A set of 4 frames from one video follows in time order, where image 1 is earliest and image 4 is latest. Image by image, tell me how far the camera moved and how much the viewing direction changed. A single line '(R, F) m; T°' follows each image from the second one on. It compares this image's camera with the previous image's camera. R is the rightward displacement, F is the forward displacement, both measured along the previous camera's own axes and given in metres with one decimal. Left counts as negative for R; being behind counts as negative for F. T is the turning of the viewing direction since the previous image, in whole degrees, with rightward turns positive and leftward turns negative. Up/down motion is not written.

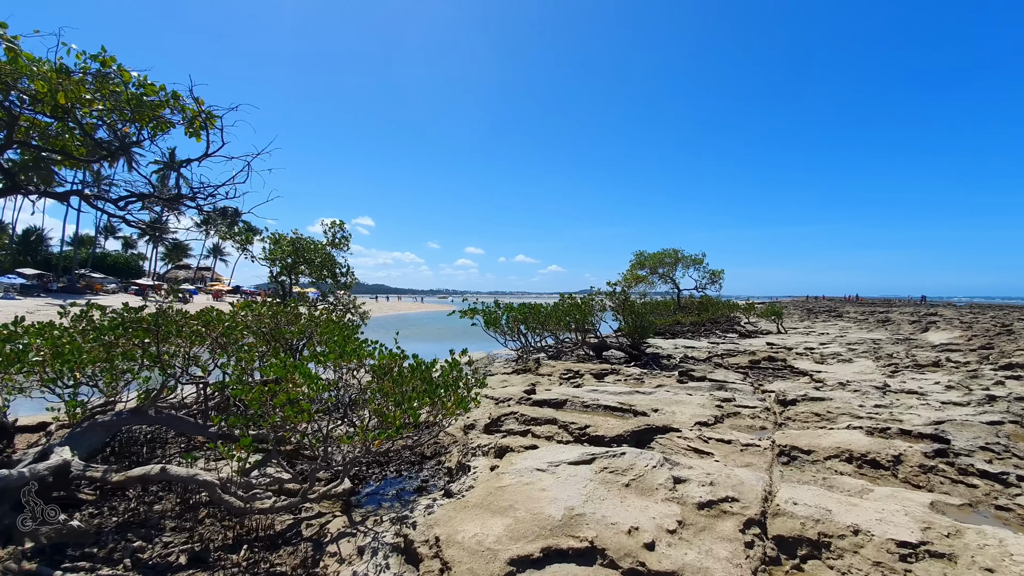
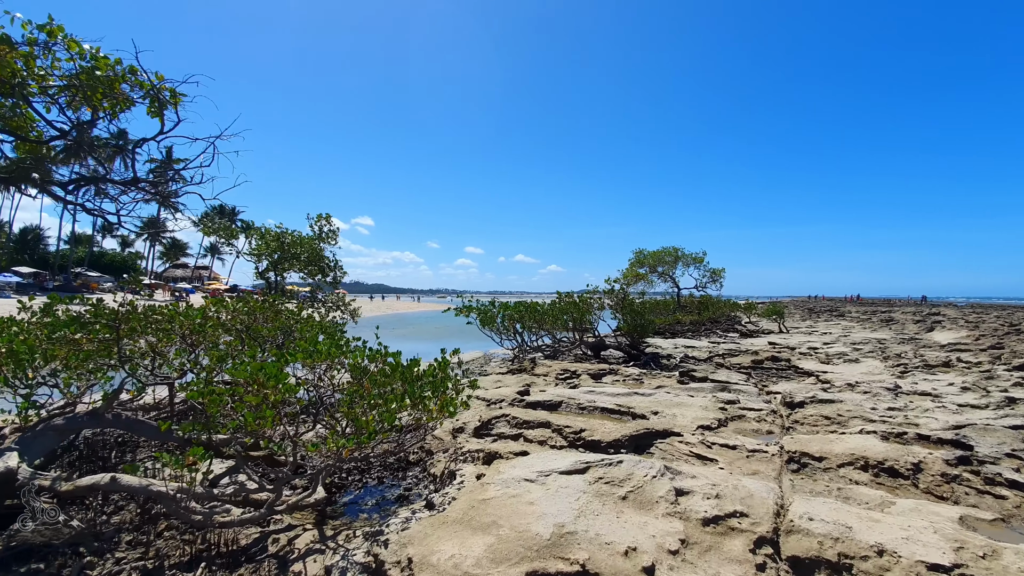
(+0.1, +0.4) m; 0°
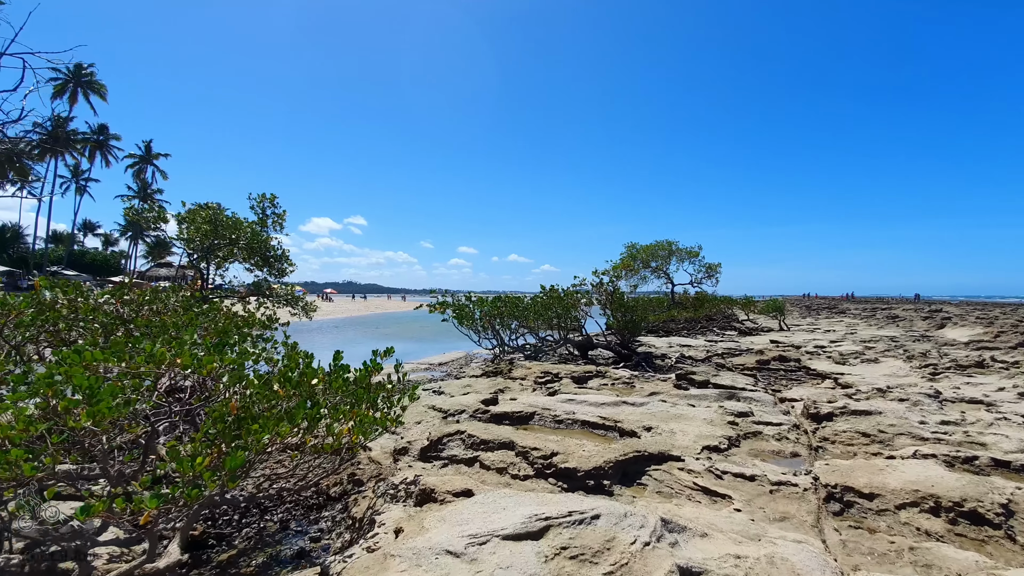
(+0.4, +1.5) m; +1°
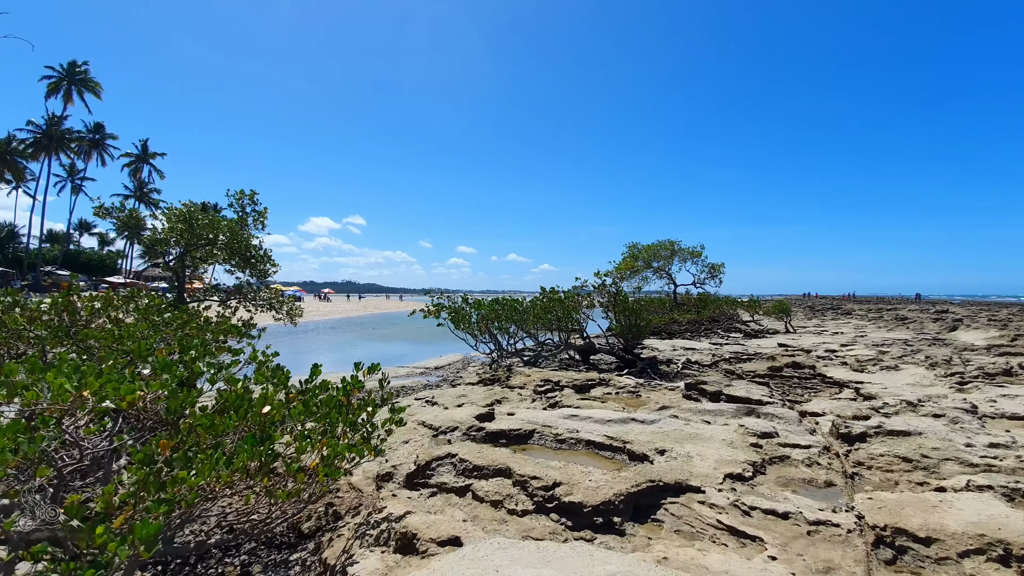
(0.0, +0.6) m; 0°
